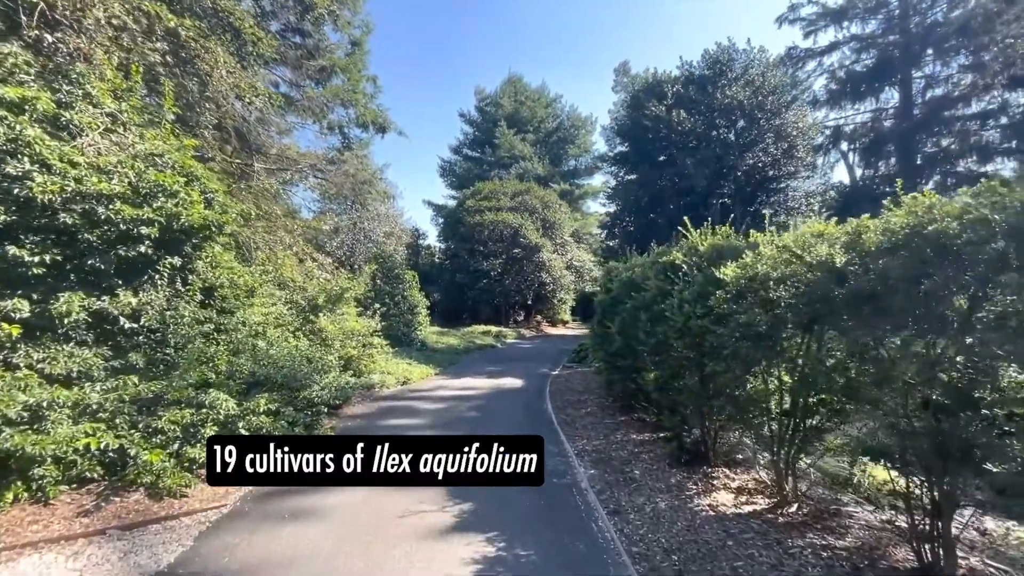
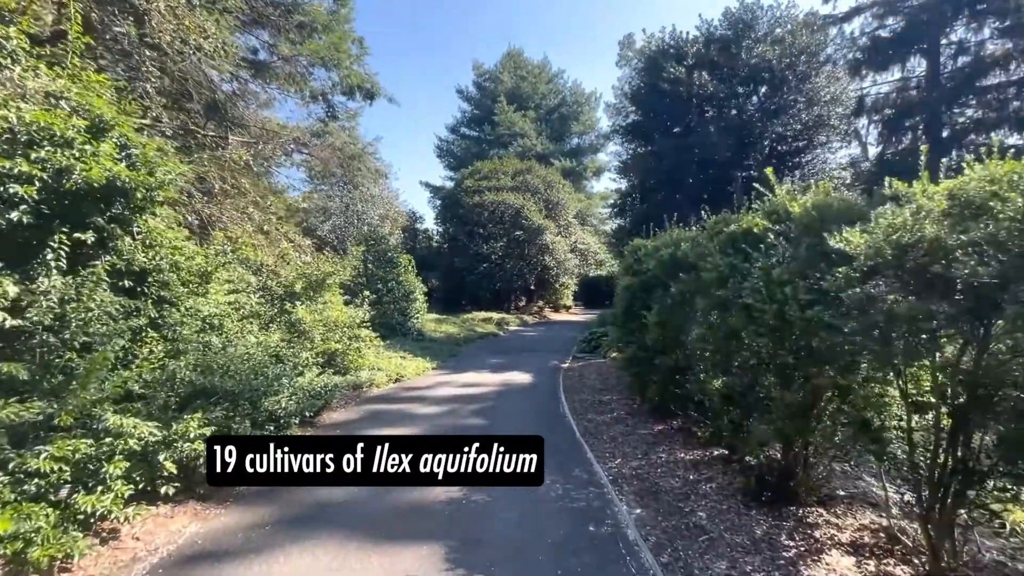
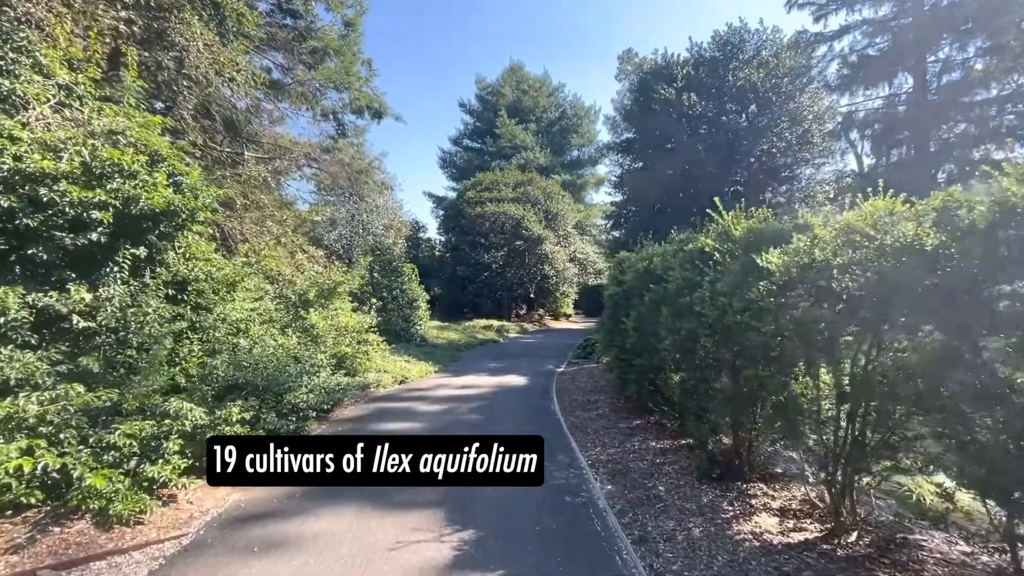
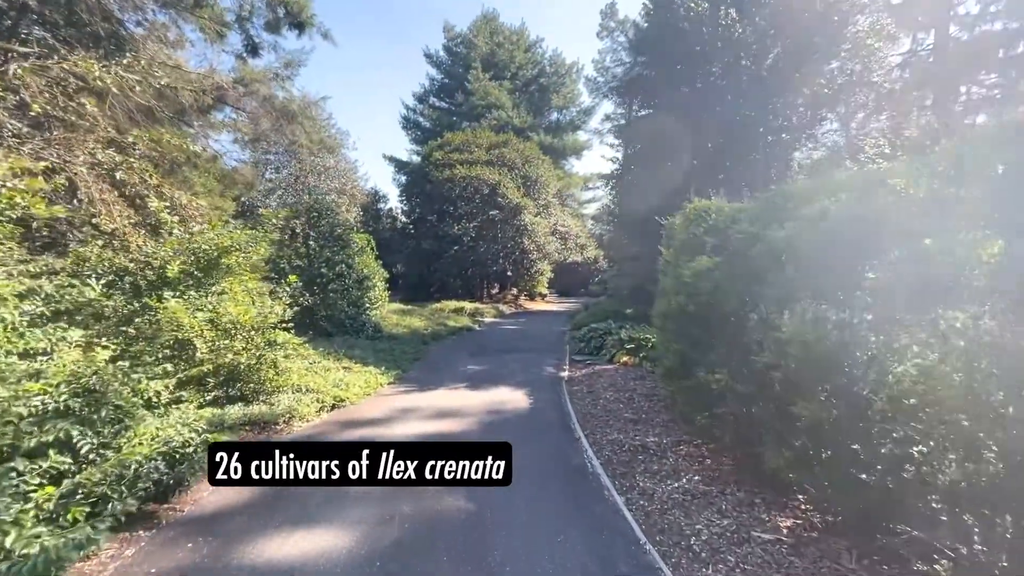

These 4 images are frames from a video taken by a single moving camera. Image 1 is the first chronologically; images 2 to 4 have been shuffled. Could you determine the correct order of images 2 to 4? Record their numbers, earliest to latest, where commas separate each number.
3, 2, 4
